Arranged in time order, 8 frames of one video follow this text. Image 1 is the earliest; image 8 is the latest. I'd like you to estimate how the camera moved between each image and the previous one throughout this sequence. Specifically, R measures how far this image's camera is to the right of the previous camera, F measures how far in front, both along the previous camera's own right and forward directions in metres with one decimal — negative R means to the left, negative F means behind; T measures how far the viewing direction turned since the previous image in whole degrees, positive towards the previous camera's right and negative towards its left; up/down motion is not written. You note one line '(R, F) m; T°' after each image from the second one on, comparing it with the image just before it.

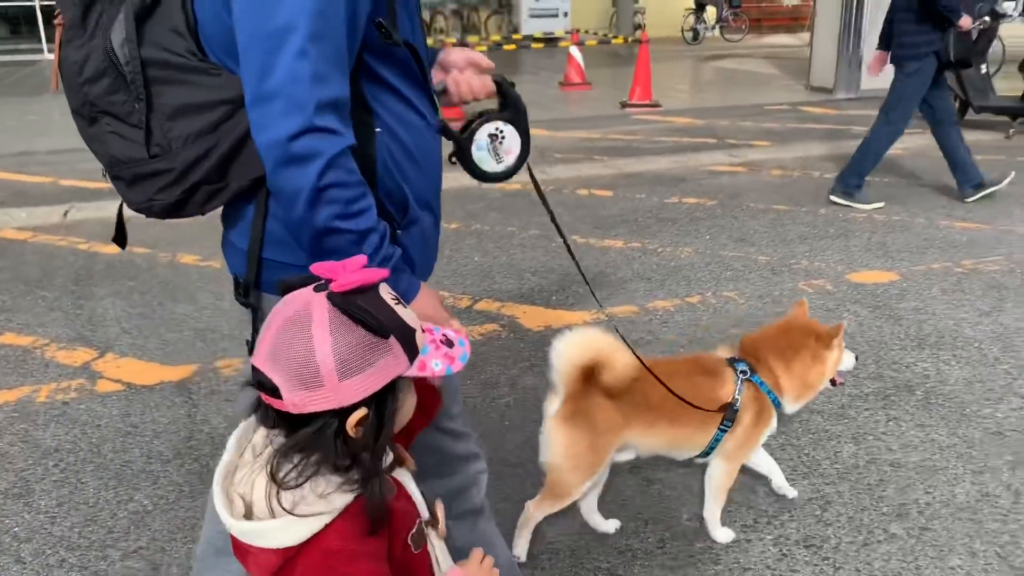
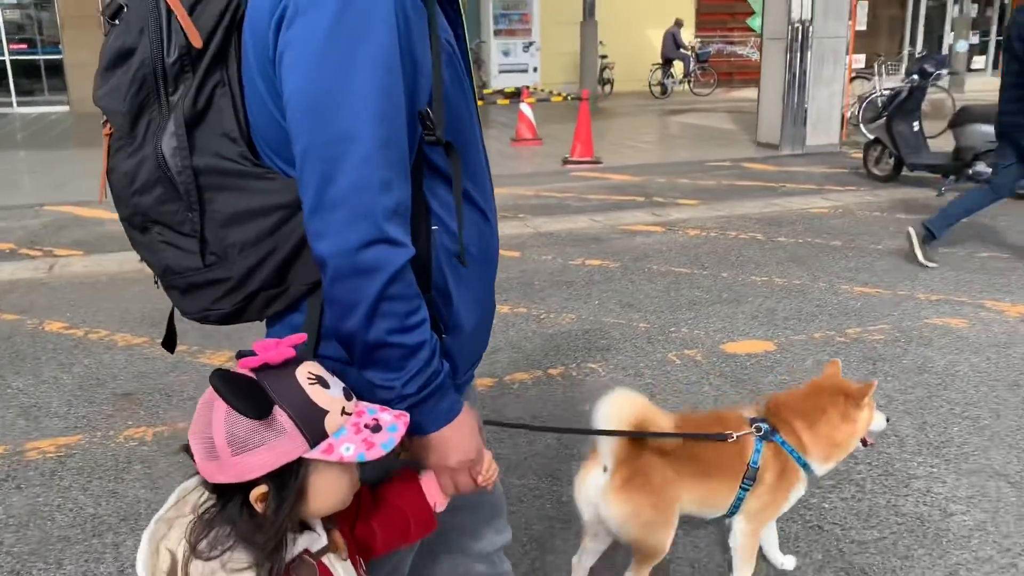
(+0.6, +0.1) m; 0°
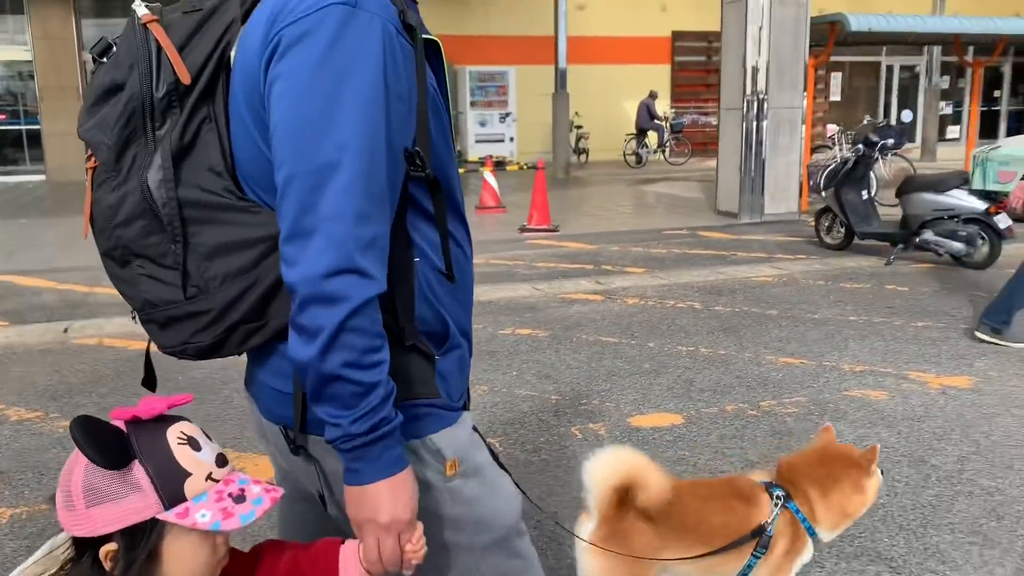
(+0.4, +0.1) m; 0°
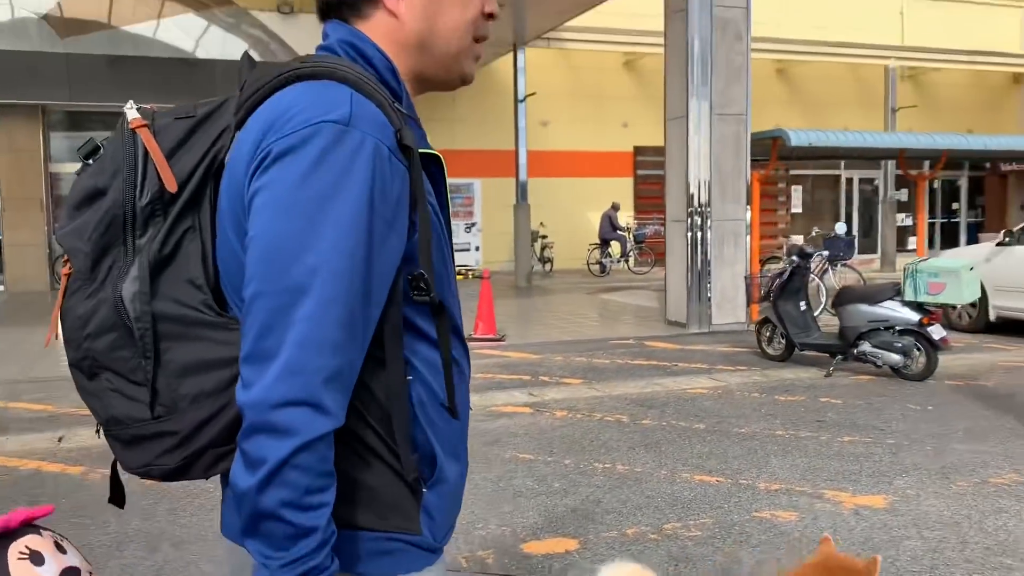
(+0.4, +0.1) m; +1°
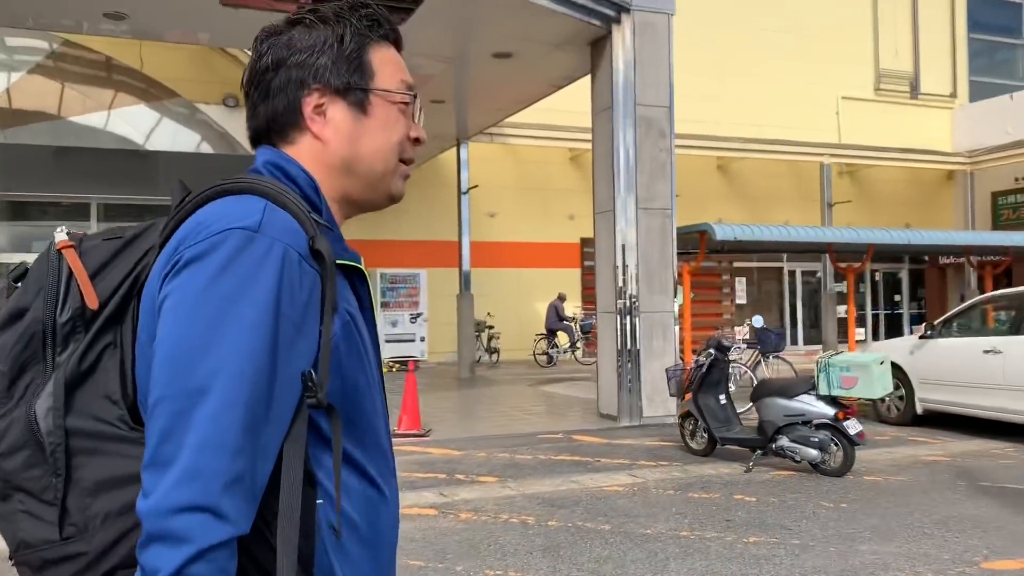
(+0.4, +0.1) m; +2°
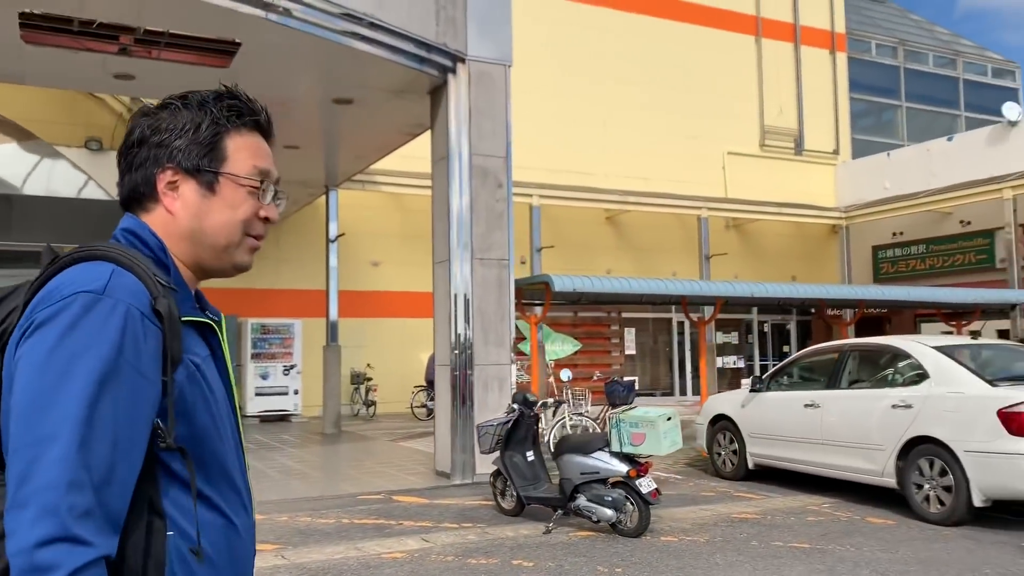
(+1.0, +0.2) m; +4°
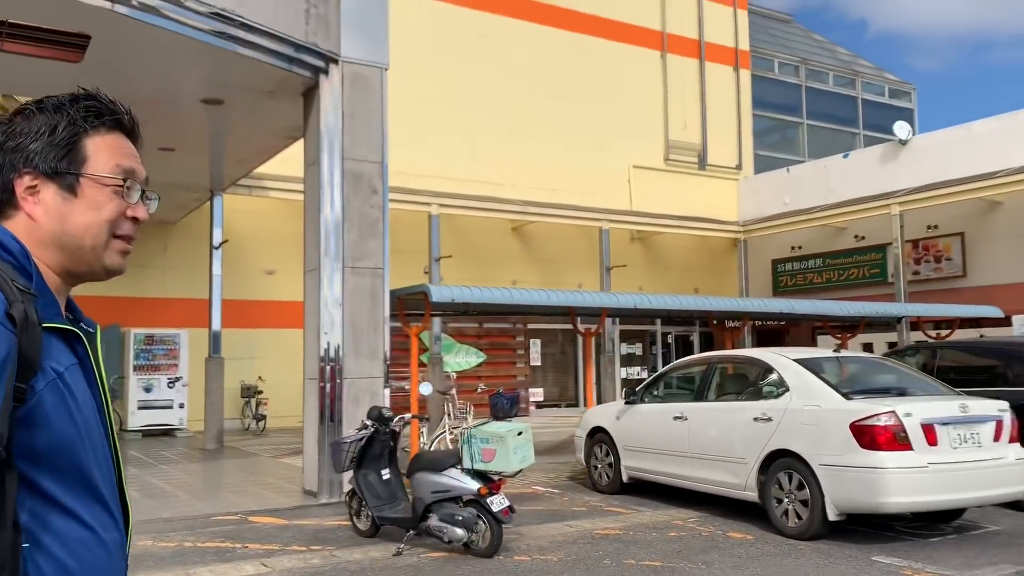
(+0.5, +0.2) m; +5°
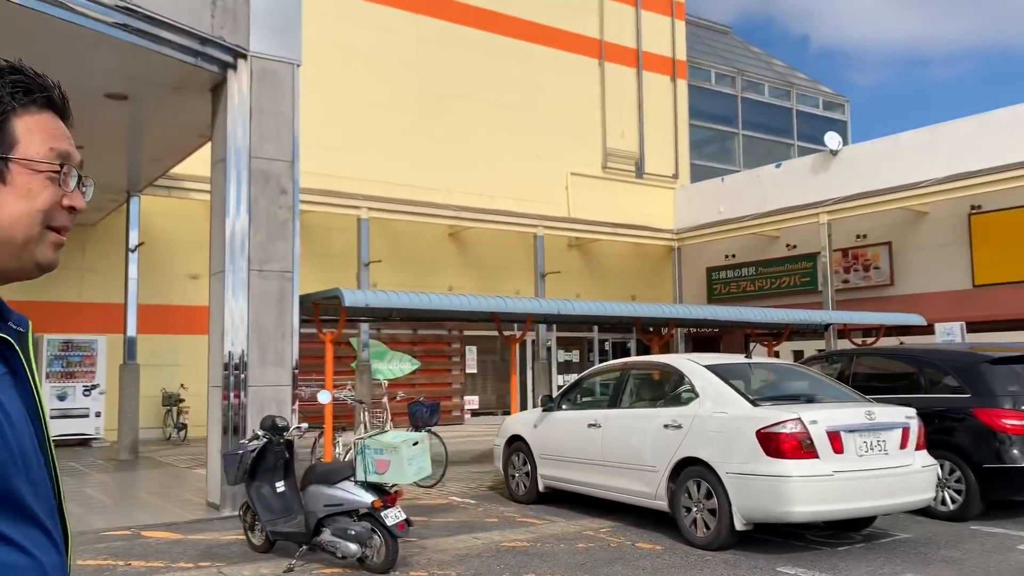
(+0.3, +0.2) m; +3°
